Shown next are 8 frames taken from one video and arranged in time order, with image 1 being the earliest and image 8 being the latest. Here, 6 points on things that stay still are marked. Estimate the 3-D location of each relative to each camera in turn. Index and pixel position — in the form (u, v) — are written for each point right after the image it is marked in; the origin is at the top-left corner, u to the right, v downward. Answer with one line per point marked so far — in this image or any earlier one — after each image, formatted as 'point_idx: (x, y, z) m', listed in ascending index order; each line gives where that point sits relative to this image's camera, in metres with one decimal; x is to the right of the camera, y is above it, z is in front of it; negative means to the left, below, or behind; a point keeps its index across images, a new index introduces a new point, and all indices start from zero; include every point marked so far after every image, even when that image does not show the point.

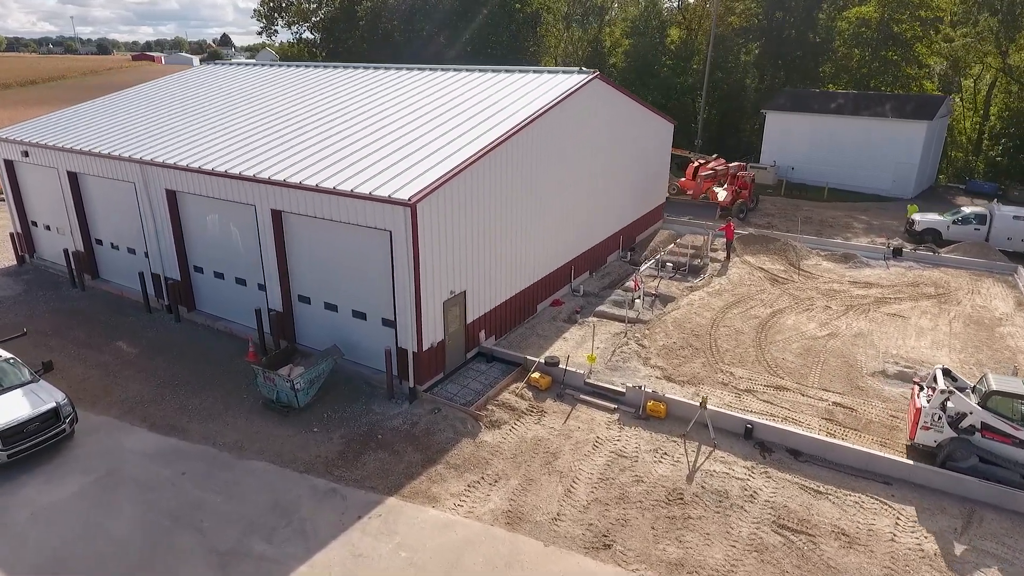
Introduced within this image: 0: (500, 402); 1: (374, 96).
0: (-0.2, -2.4, +13.1) m
1: (-3.9, +5.5, +17.5) m
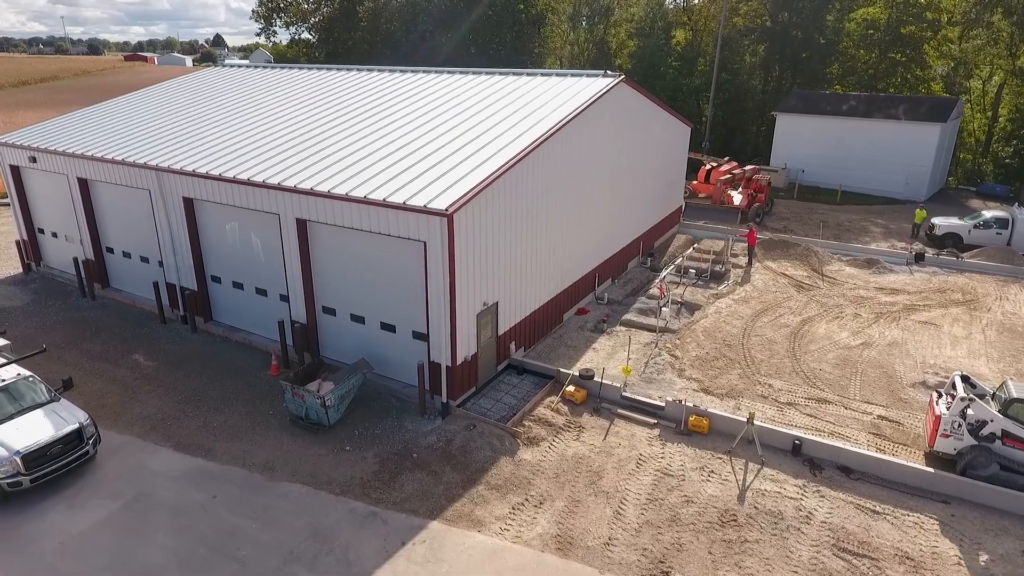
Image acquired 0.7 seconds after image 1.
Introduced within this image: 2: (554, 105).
0: (+0.5, -2.7, +12.7) m
1: (-3.2, +5.2, +17.0) m
2: (+1.1, +4.6, +15.5) m
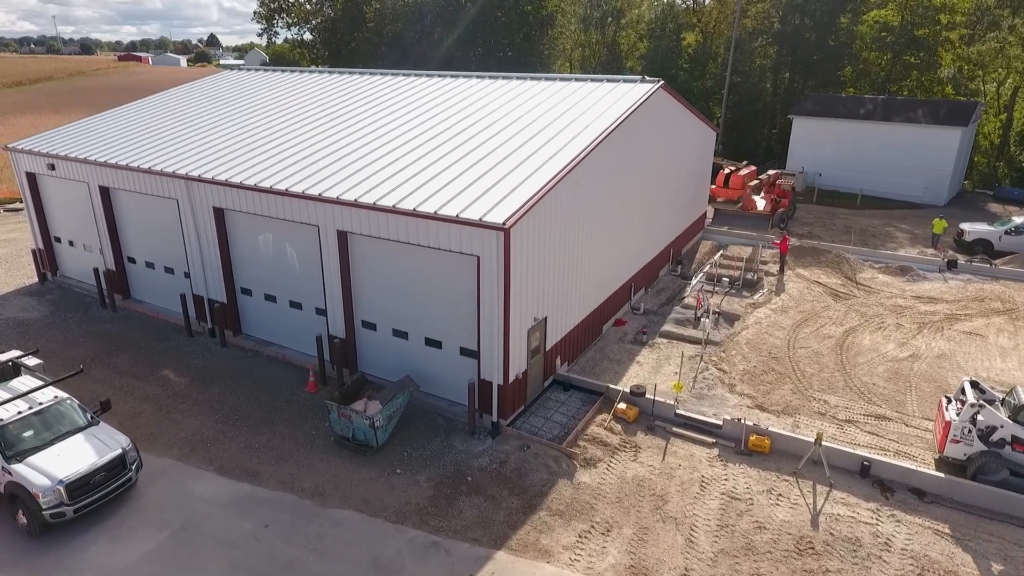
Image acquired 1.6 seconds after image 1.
0: (+1.6, -3.0, +12.2) m
1: (-2.3, +4.9, +16.6) m
2: (+2.1, +4.3, +15.0) m
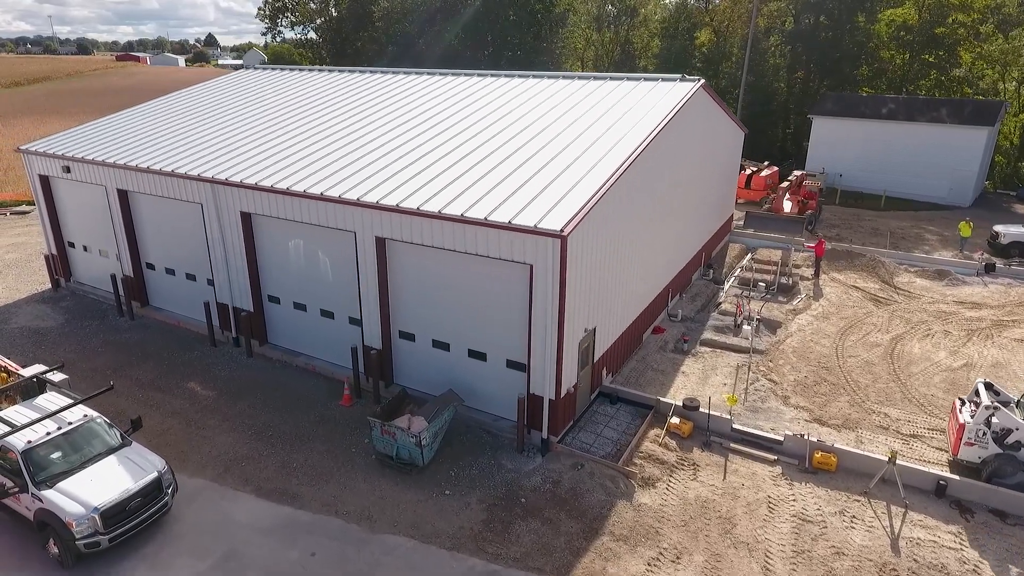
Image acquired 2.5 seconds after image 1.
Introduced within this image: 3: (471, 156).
0: (+2.5, -3.1, +11.6) m
1: (-1.3, +4.7, +15.9) m
2: (+3.0, +4.2, +14.4) m
3: (-0.9, +2.8, +13.2) m
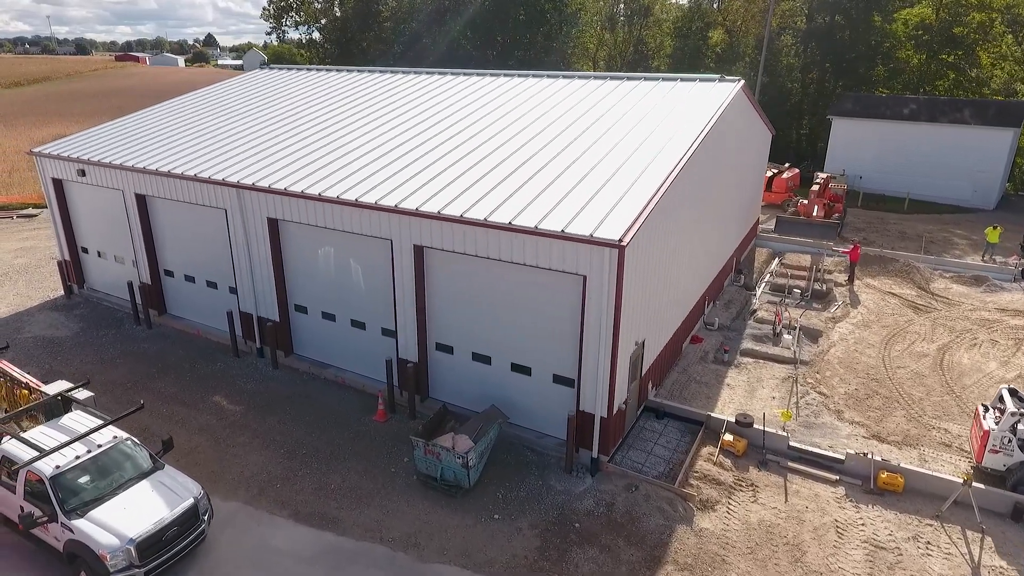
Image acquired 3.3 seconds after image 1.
0: (+3.4, -3.3, +11.0) m
1: (-0.5, +4.5, +15.4) m
2: (+3.9, +4.0, +13.9) m
3: (0.0, +2.6, +12.6) m
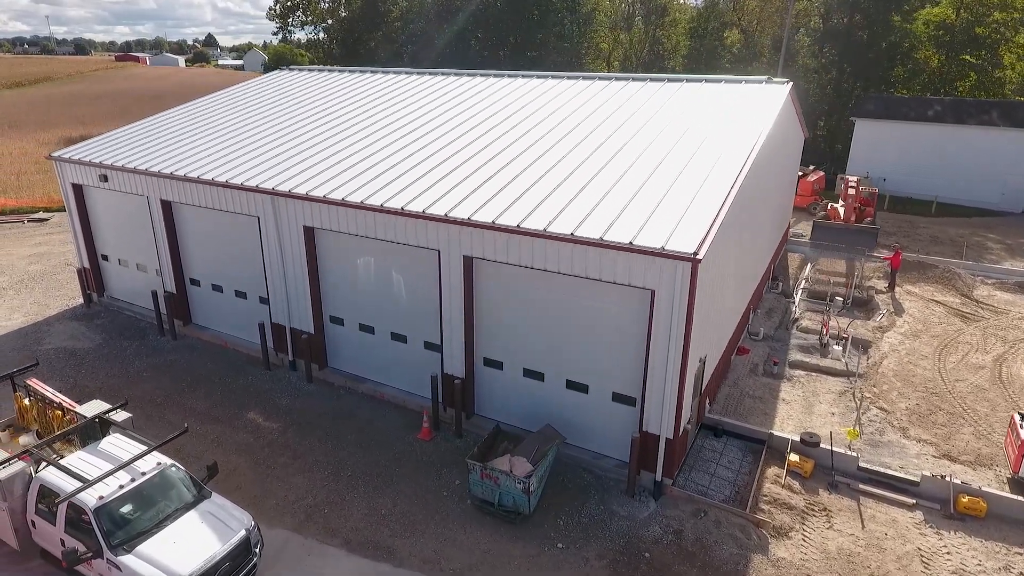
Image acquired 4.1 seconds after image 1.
0: (+4.4, -3.6, +10.5) m
1: (+0.5, +4.3, +14.8) m
2: (+4.9, +3.7, +13.3) m
3: (+1.0, +2.4, +12.0) m
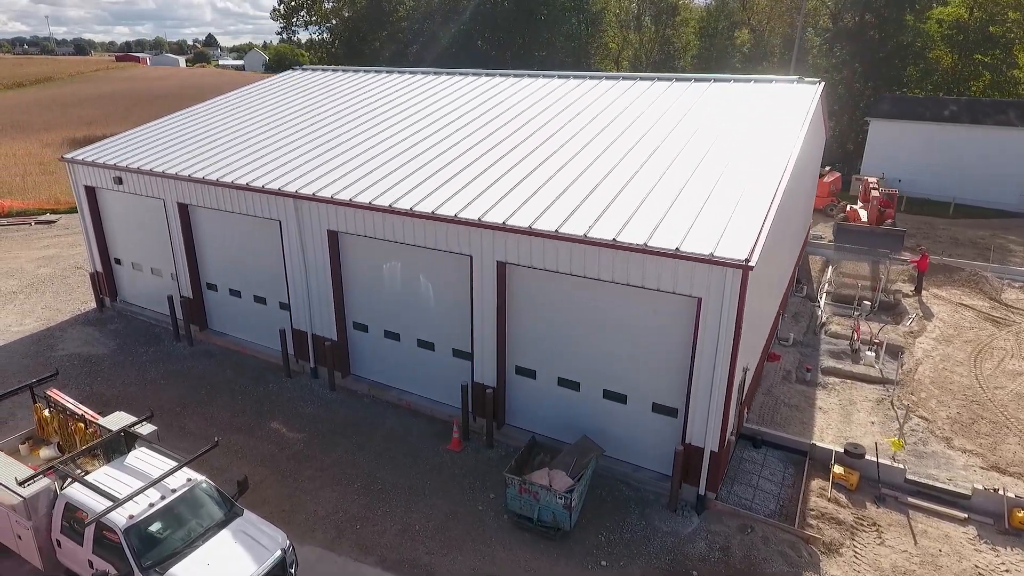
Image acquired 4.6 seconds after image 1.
0: (+5.0, -3.7, +10.1) m
1: (+1.1, +4.2, +14.4) m
2: (+5.5, +3.6, +13.0) m
3: (+1.6, +2.3, +11.7) m
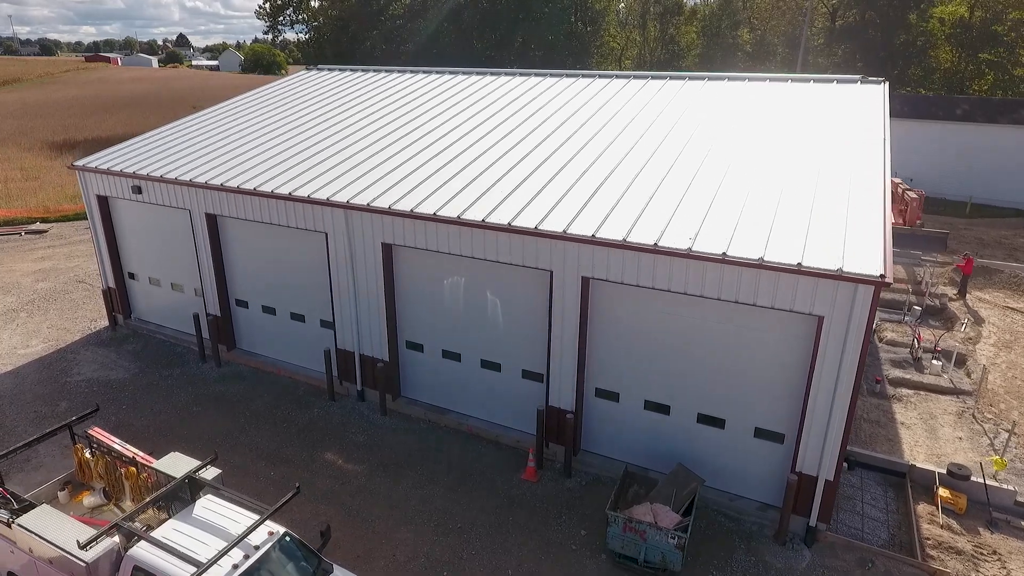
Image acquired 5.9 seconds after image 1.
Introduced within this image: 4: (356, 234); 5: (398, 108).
0: (+6.5, -3.9, +9.5) m
1: (+2.3, +3.9, +13.7) m
2: (+6.8, +3.4, +12.3) m
3: (+2.9, +2.0, +10.9) m
4: (-3.0, +1.1, +12.0) m
5: (-2.9, +4.7, +15.7) m
